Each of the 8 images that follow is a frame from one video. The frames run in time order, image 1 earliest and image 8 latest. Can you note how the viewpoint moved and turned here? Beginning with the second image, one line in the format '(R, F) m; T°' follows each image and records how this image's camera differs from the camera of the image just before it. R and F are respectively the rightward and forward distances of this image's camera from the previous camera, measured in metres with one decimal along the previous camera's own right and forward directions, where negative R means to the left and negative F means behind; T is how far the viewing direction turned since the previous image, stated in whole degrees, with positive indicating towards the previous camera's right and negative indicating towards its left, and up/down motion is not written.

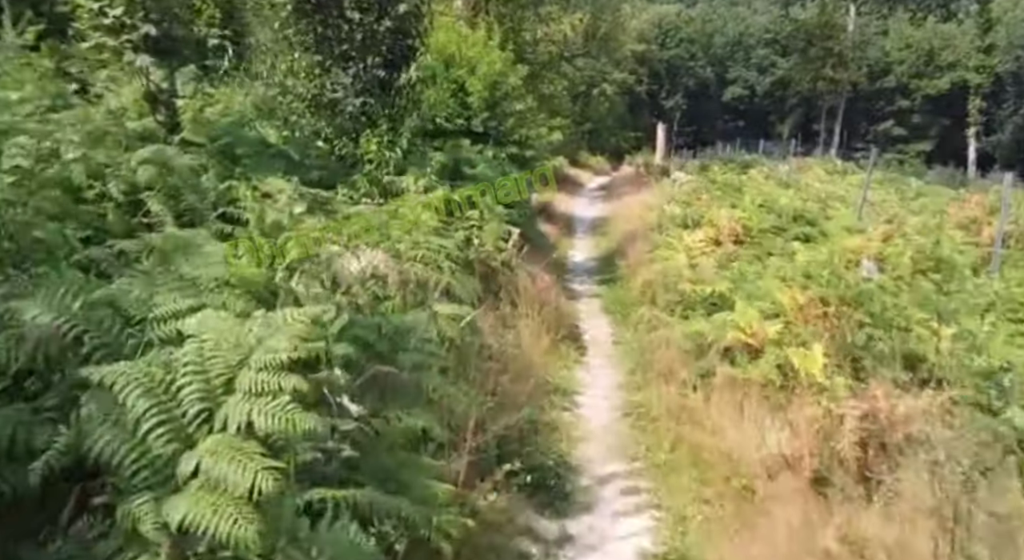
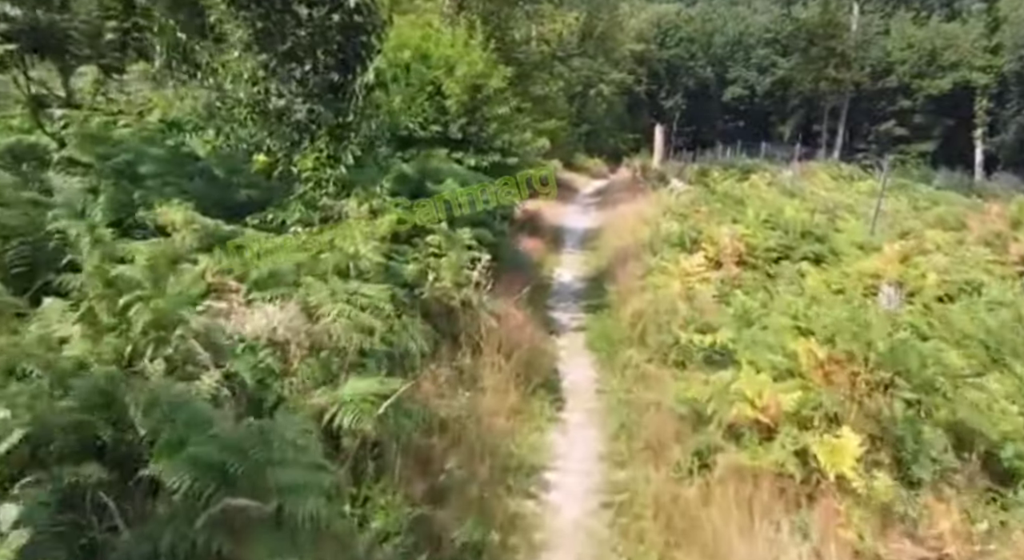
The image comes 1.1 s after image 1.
(+0.3, +1.3) m; 0°
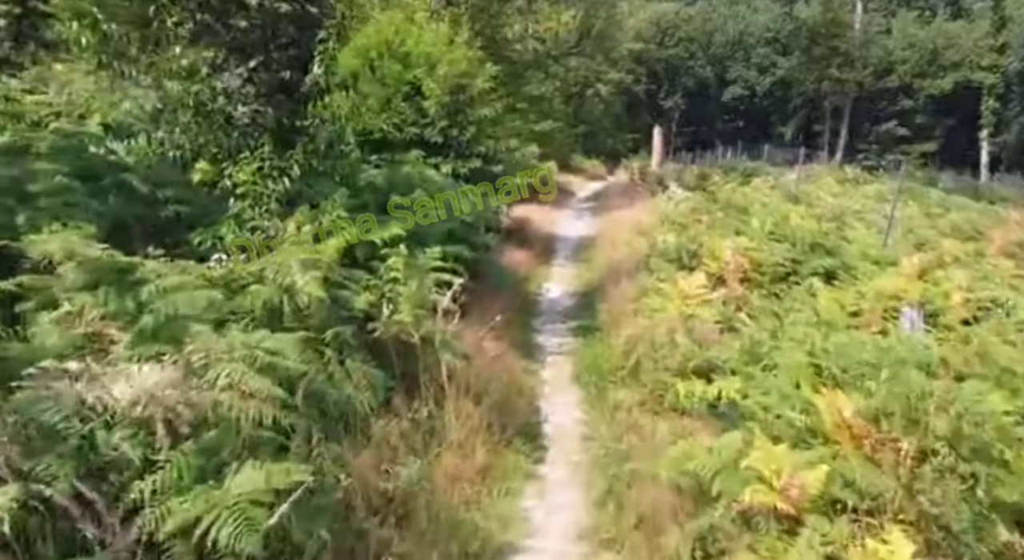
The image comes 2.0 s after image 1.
(+0.2, +1.0) m; 0°
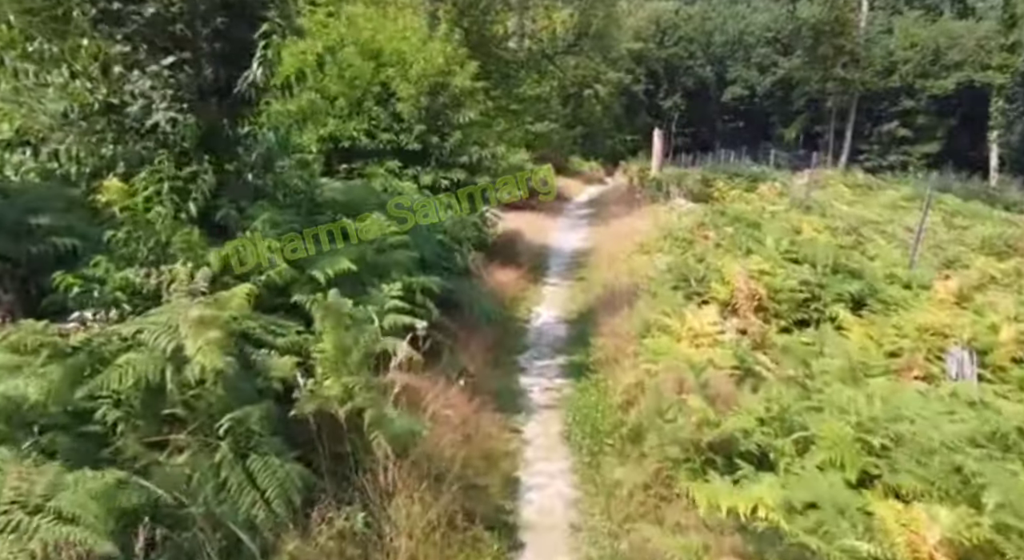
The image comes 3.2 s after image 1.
(+0.2, +1.3) m; 0°
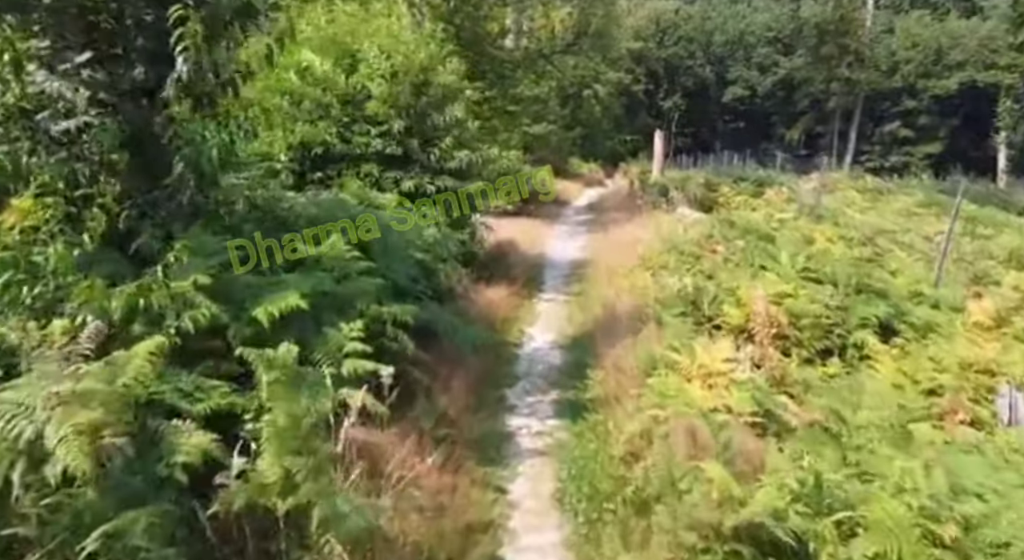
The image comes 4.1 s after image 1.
(+0.1, +1.0) m; 0°
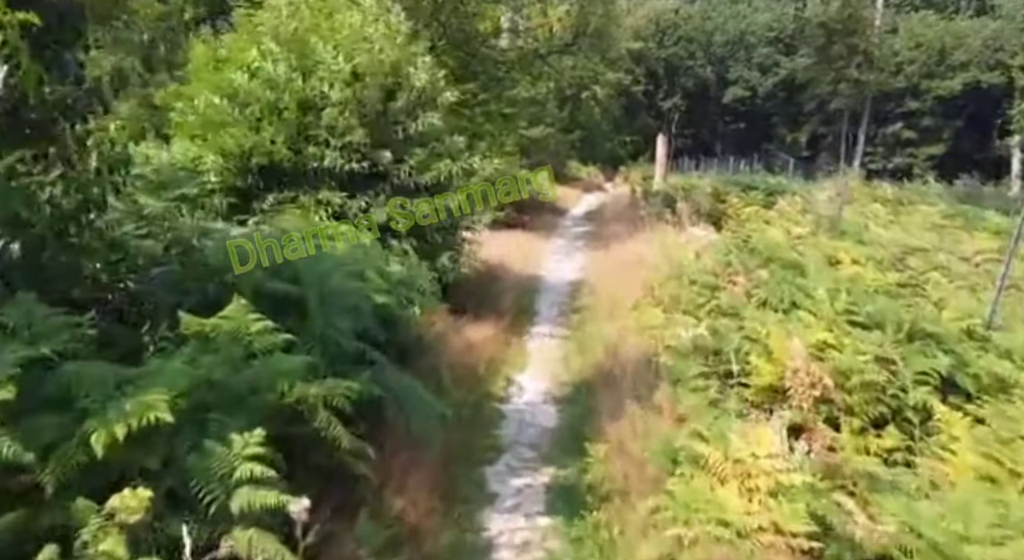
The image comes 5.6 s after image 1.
(+0.2, +1.6) m; 0°
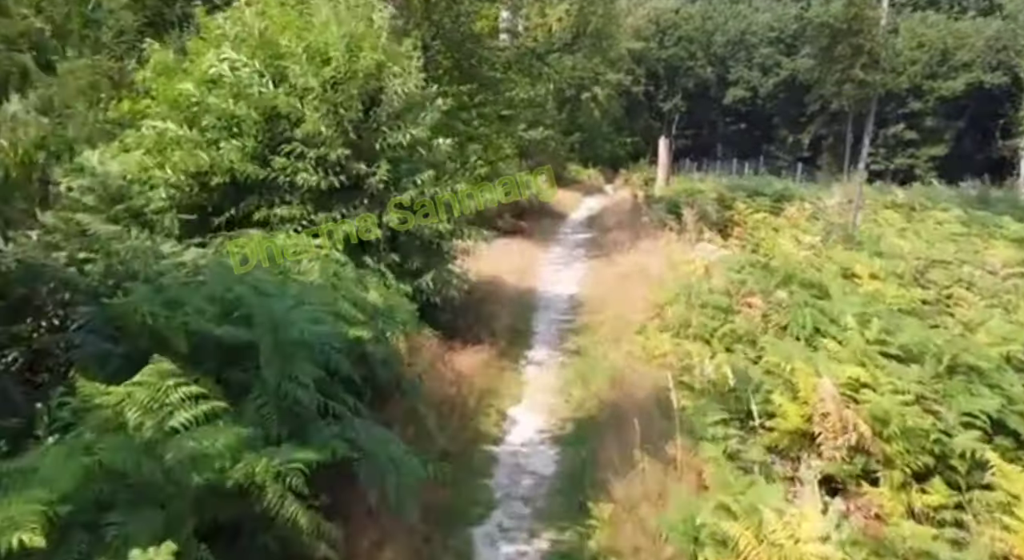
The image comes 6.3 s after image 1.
(+0.1, +0.9) m; 0°
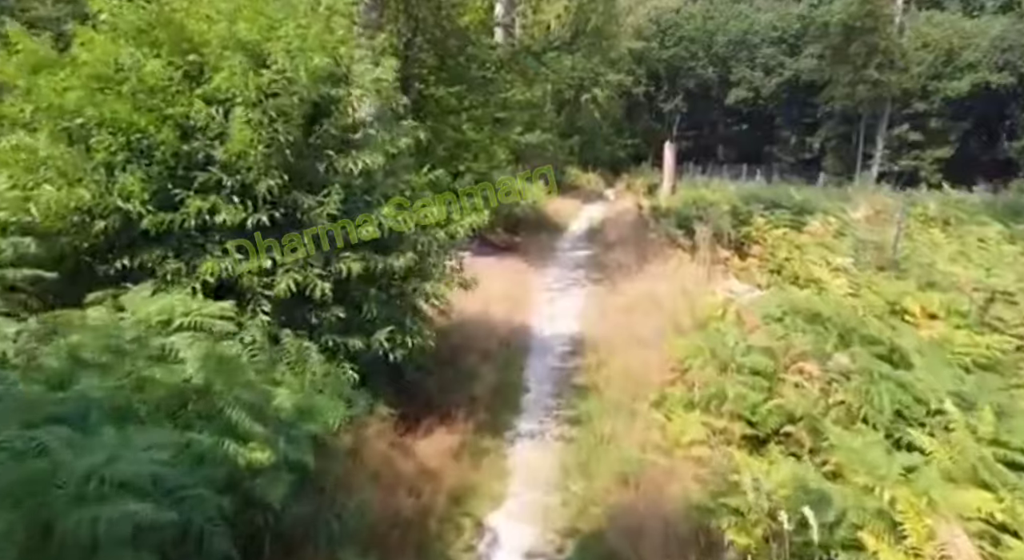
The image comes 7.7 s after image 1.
(+0.2, +2.1) m; 0°
